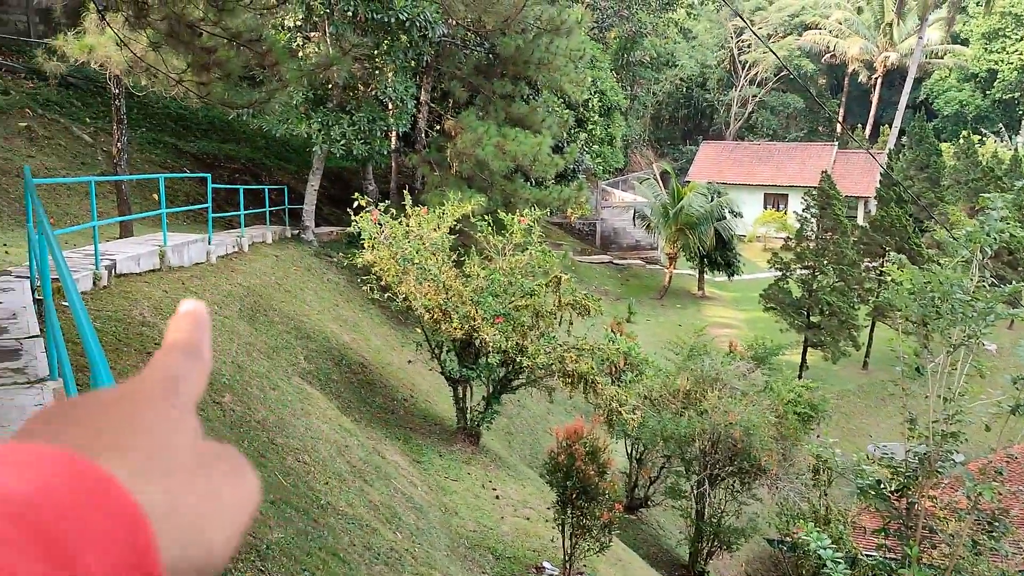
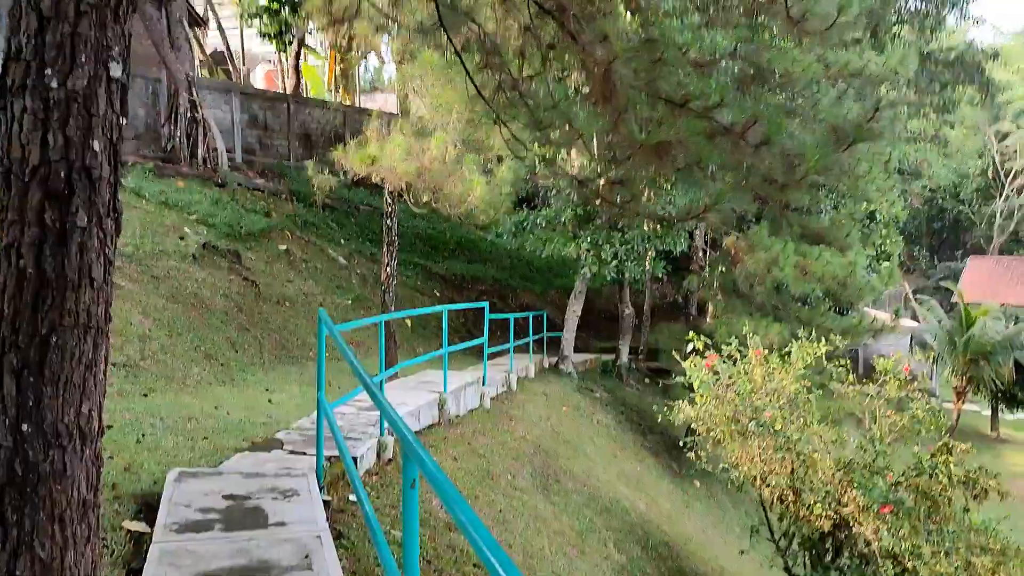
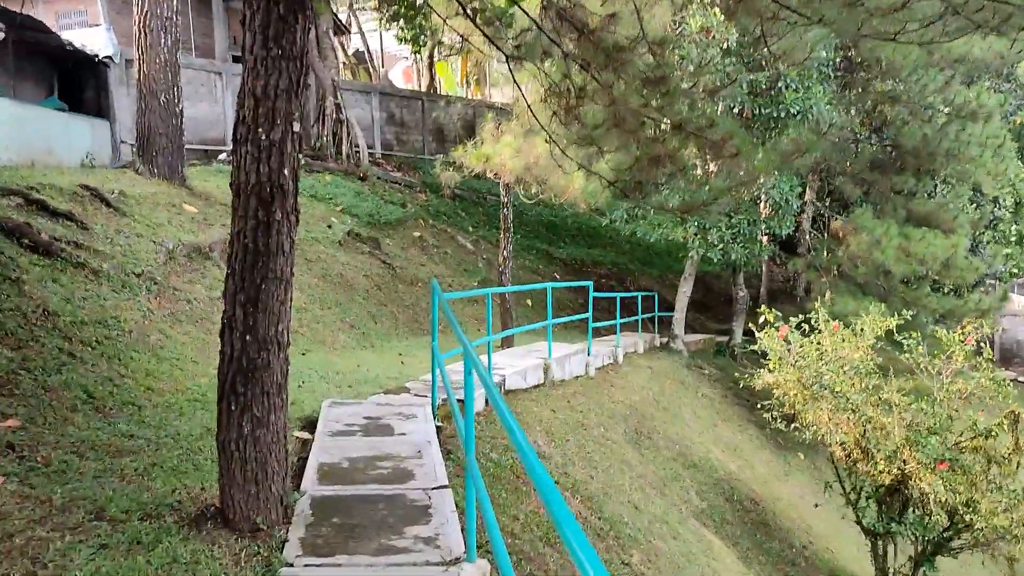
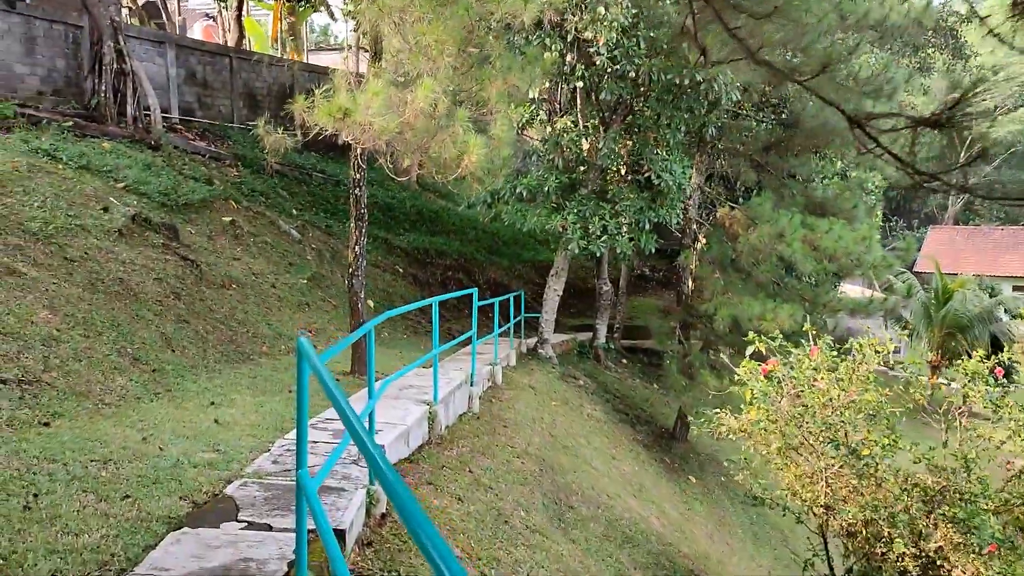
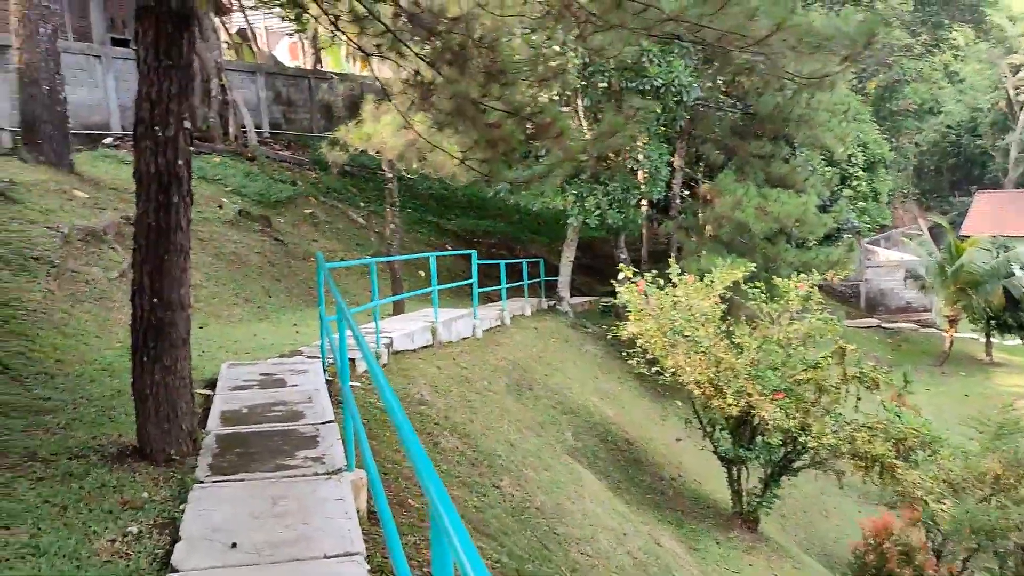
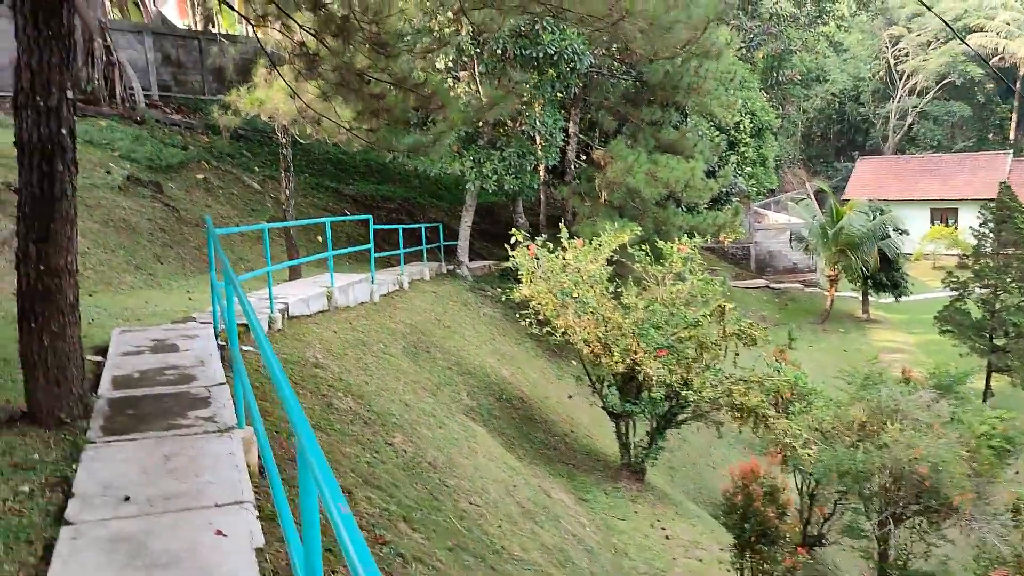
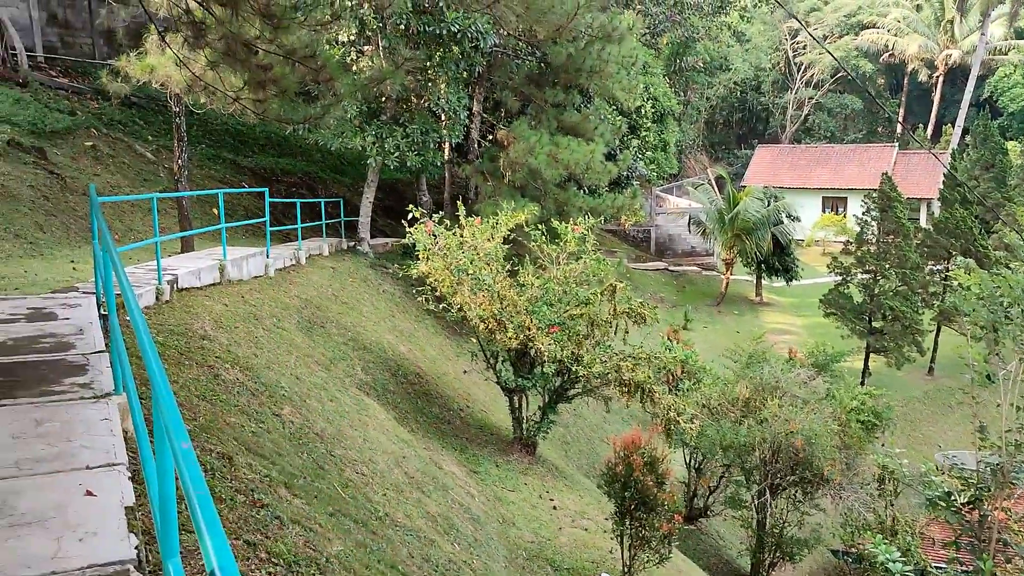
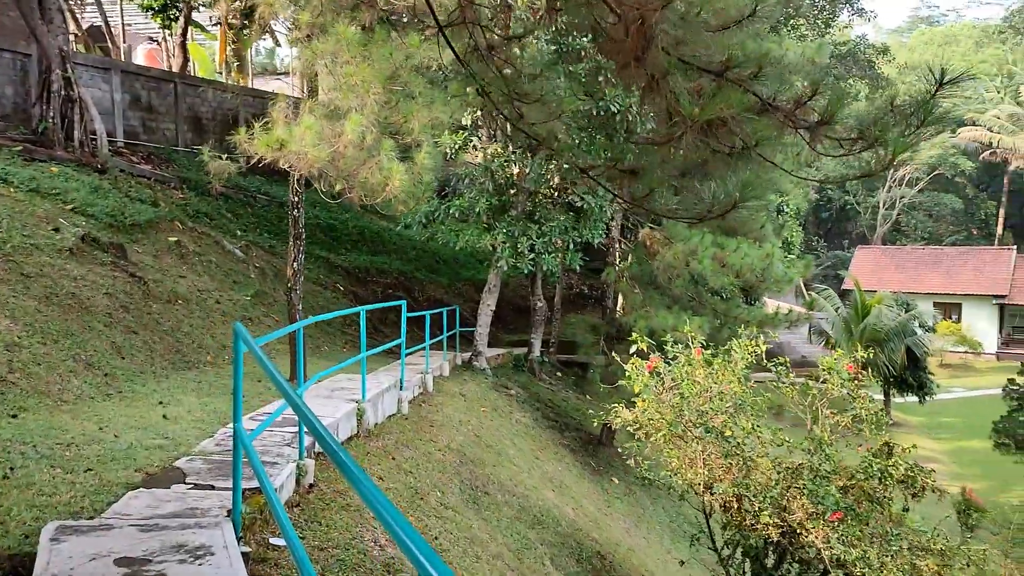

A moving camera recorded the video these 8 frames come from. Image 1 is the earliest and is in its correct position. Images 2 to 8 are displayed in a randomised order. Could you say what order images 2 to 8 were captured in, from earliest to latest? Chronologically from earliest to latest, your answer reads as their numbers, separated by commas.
7, 6, 5, 3, 2, 8, 4
